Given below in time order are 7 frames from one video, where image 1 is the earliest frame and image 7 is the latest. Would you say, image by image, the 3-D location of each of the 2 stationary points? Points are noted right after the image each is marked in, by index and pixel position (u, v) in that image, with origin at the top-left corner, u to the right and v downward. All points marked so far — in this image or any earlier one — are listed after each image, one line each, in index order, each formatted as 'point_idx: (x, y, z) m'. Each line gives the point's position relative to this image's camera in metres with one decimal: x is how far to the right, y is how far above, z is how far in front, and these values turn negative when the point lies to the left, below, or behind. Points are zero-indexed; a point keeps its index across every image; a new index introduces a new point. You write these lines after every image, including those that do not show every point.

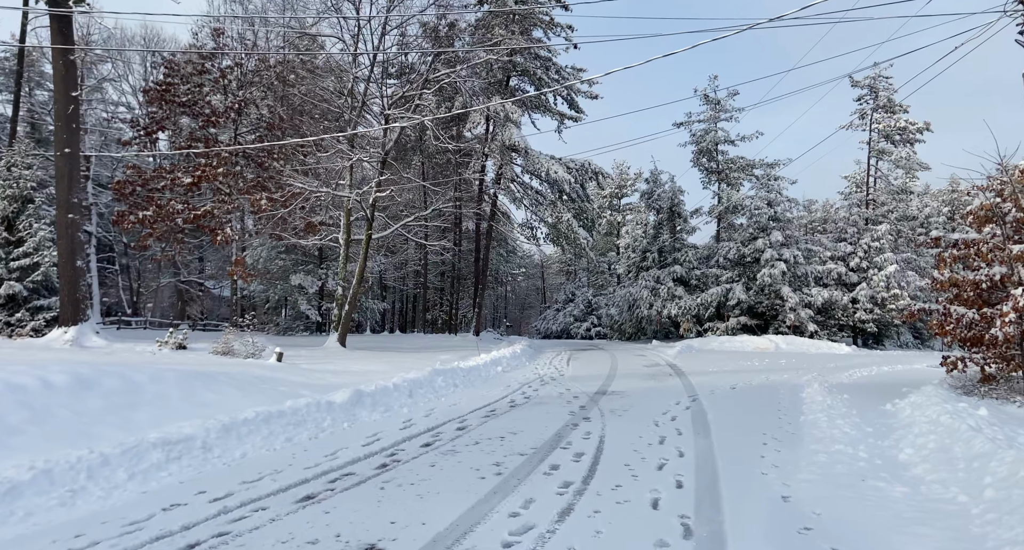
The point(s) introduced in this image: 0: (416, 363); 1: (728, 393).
0: (-1.8, -1.6, +11.4) m
1: (+3.0, -1.7, +9.1) m
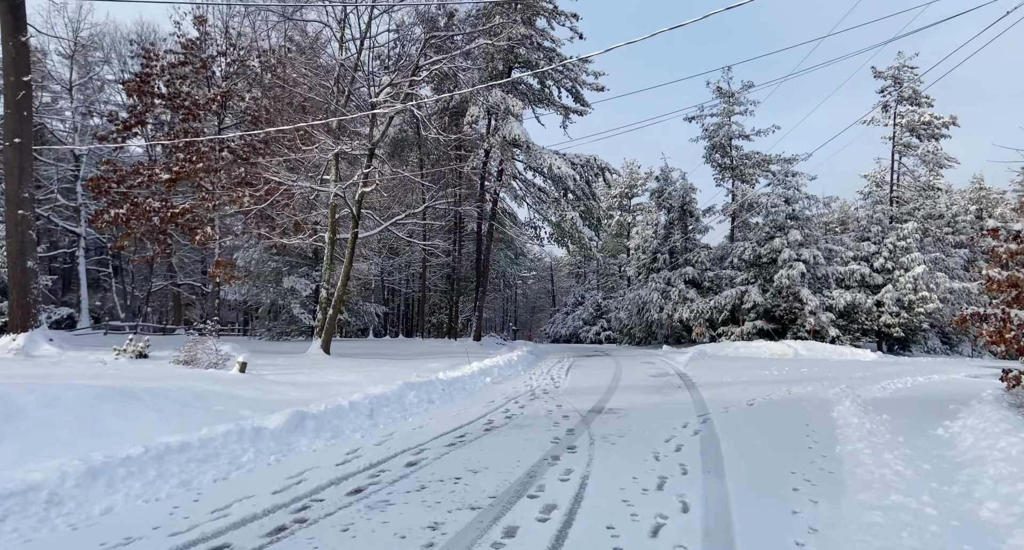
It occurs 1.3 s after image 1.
0: (-1.9, -1.6, +10.3) m
1: (+2.8, -1.7, +7.9) m
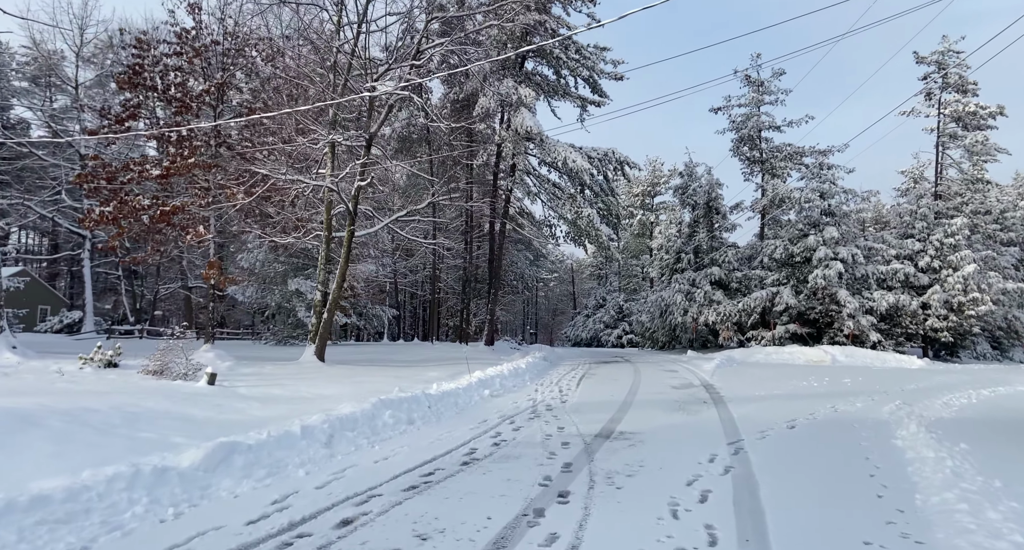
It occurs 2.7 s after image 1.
0: (-1.9, -1.6, +9.2) m
1: (+2.8, -1.7, +6.6) m
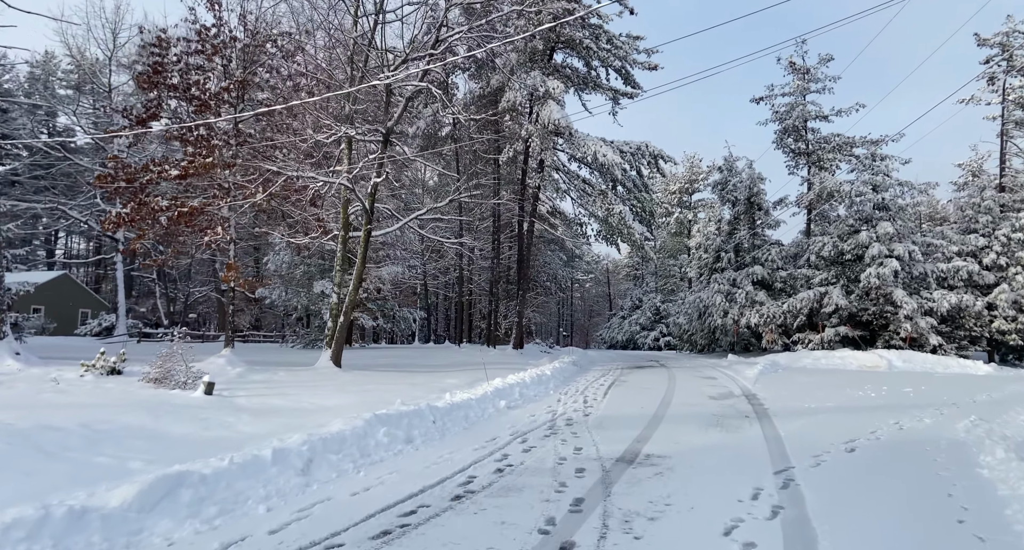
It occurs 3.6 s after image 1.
0: (-1.6, -1.6, +8.5) m
1: (+2.9, -1.6, +5.6) m
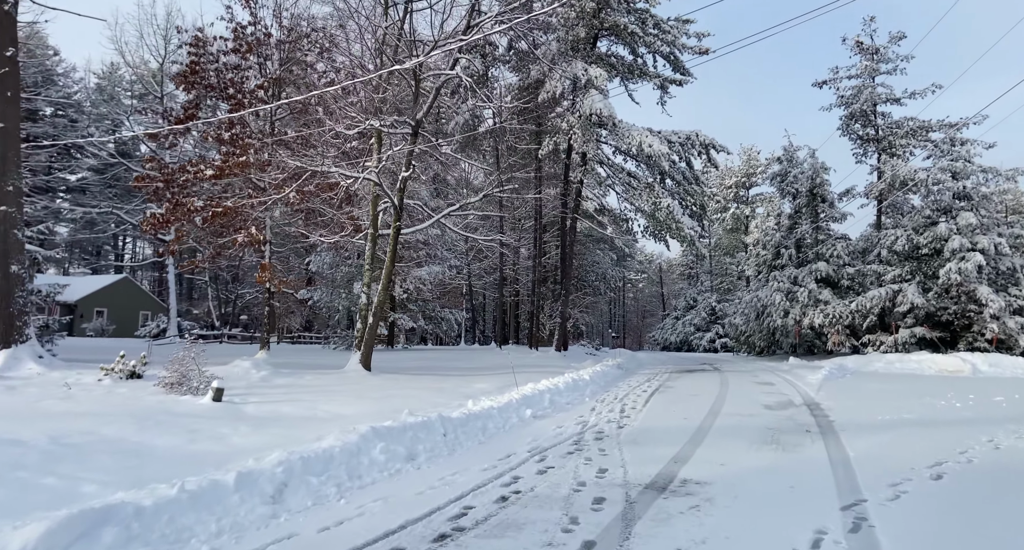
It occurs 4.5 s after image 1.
0: (-1.3, -1.6, +7.9) m
1: (+3.0, -1.6, +4.6) m
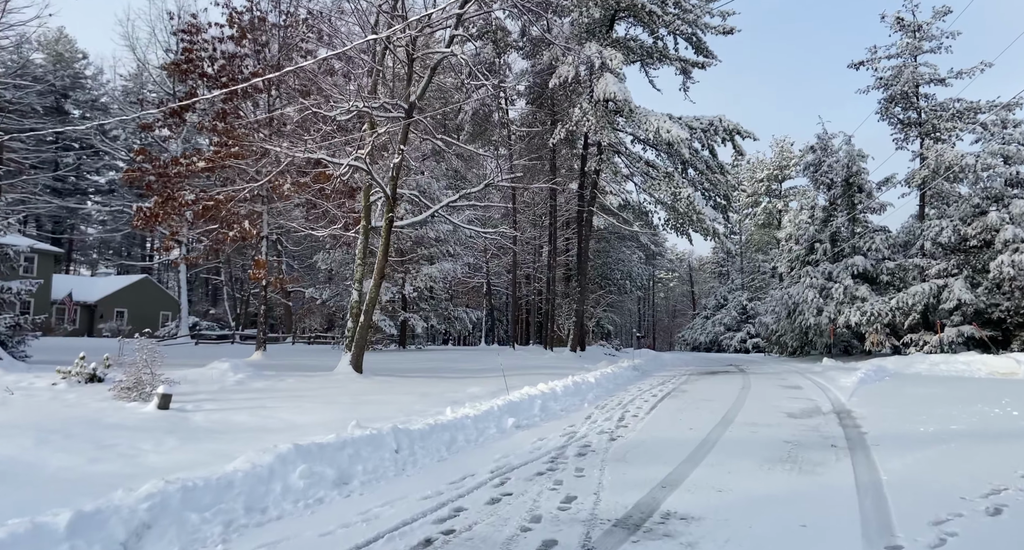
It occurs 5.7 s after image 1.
0: (-1.5, -1.5, +7.0) m
1: (+2.6, -1.5, +3.5) m
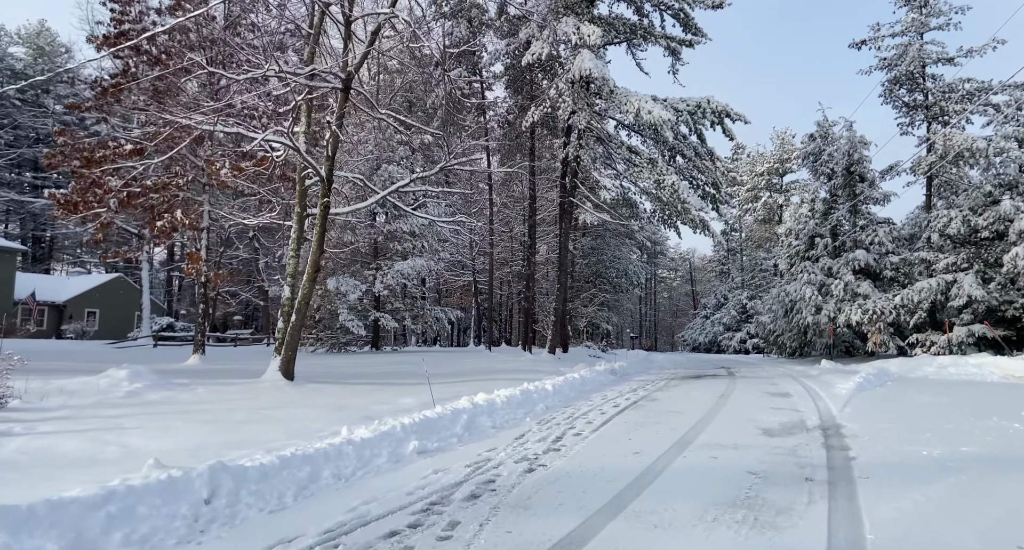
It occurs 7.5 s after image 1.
0: (-2.3, -1.4, +5.8) m
1: (+1.7, -1.4, +2.2) m
